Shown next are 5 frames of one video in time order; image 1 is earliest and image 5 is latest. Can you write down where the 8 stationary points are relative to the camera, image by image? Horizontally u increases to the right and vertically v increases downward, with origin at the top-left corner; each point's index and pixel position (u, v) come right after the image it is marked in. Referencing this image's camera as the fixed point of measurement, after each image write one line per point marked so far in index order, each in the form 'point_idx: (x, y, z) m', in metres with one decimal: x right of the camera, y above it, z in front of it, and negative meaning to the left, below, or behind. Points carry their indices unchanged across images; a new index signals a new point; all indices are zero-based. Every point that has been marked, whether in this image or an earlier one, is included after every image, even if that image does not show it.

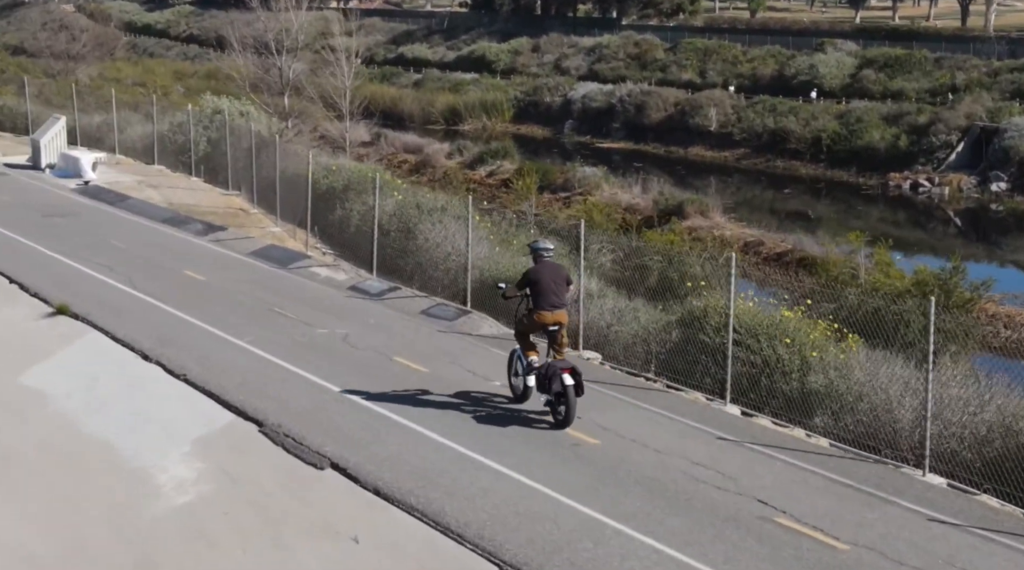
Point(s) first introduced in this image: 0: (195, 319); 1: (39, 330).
0: (-4.7, -0.5, +19.6) m
1: (-7.0, -0.7, +19.4) m
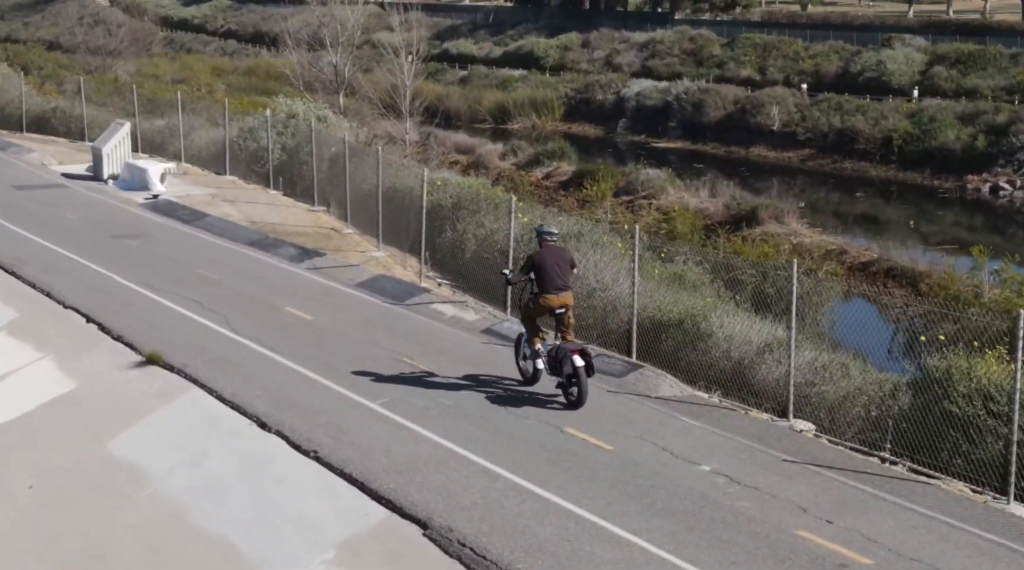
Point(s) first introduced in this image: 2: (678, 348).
0: (-2.5, -1.1, +16.5) m
1: (-4.8, -1.2, +16.3) m
2: (+2.2, -0.8, +17.7) m
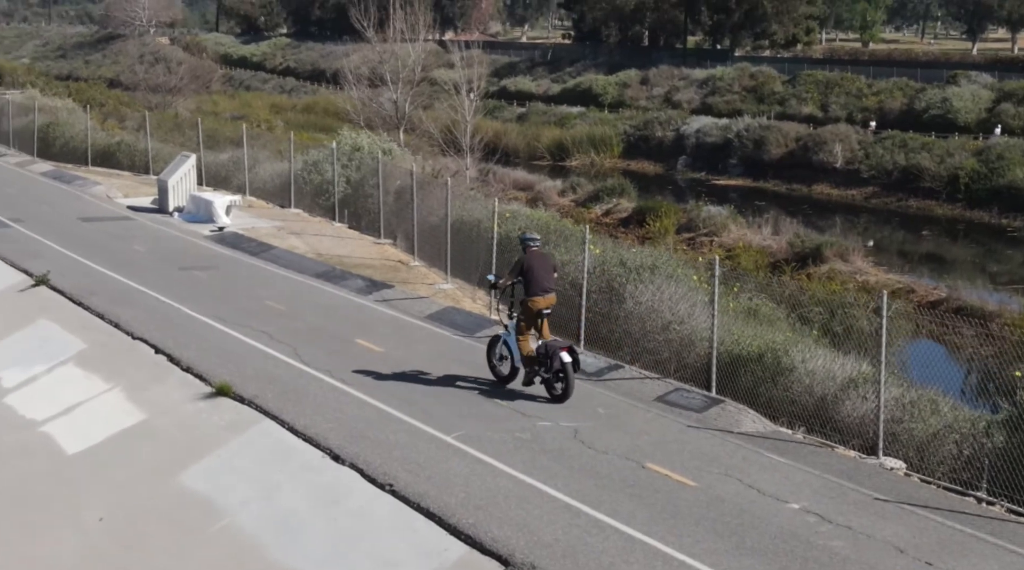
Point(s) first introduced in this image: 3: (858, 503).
0: (-1.5, -1.5, +16.2) m
1: (-3.9, -1.6, +16.1) m
2: (+3.2, -1.3, +17.2) m
3: (+3.5, -2.2, +13.4) m
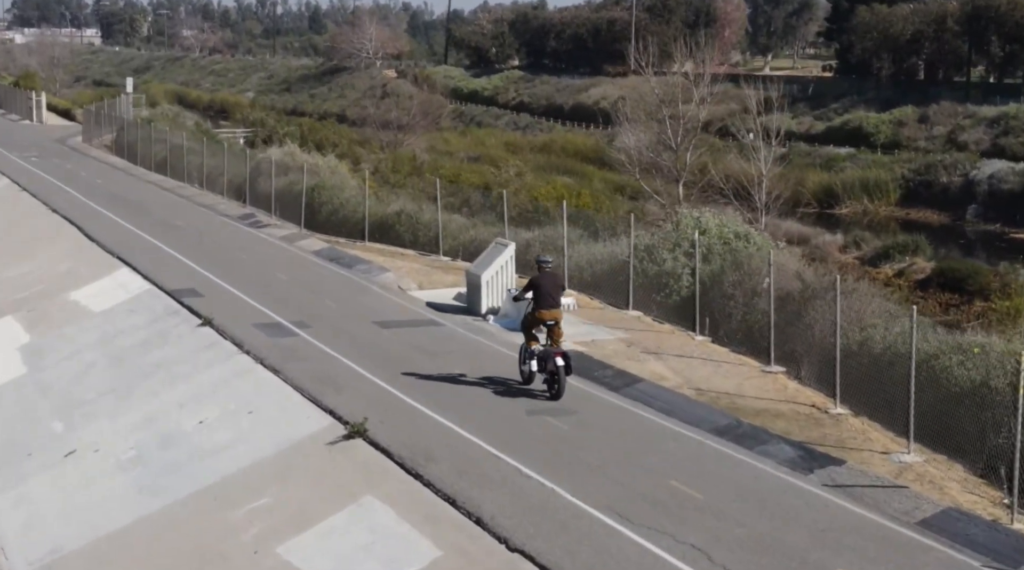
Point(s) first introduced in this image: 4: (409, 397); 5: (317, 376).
0: (+3.4, -3.4, +10.1) m
1: (+1.1, -3.4, +10.3) m
2: (+8.2, -3.3, +10.4) m
3: (+8.0, -4.1, +6.6) m
4: (-1.3, -1.5, +17.9) m
5: (-2.8, -1.3, +19.0) m
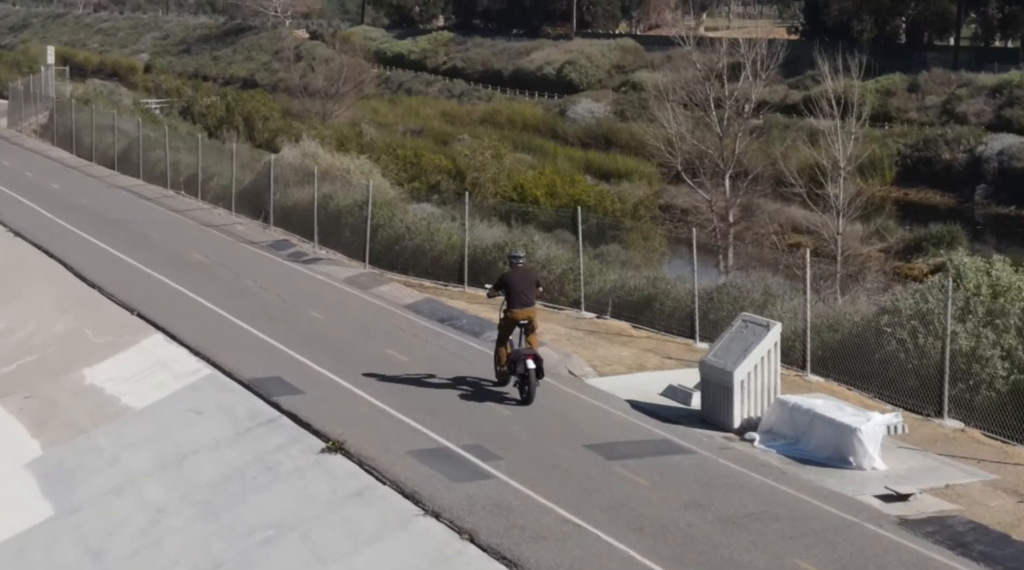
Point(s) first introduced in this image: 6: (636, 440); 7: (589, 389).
0: (+7.9, -5.0, +3.5) m
1: (+5.6, -5.1, +3.5) m
2: (+12.7, -4.8, +4.4) m
3: (+12.8, -5.8, +0.5) m
4: (+2.4, -2.9, +10.8) m
5: (+0.8, -2.7, +11.7) m
6: (+1.5, -1.8, +15.0) m
7: (+1.3, -1.4, +16.4) m
